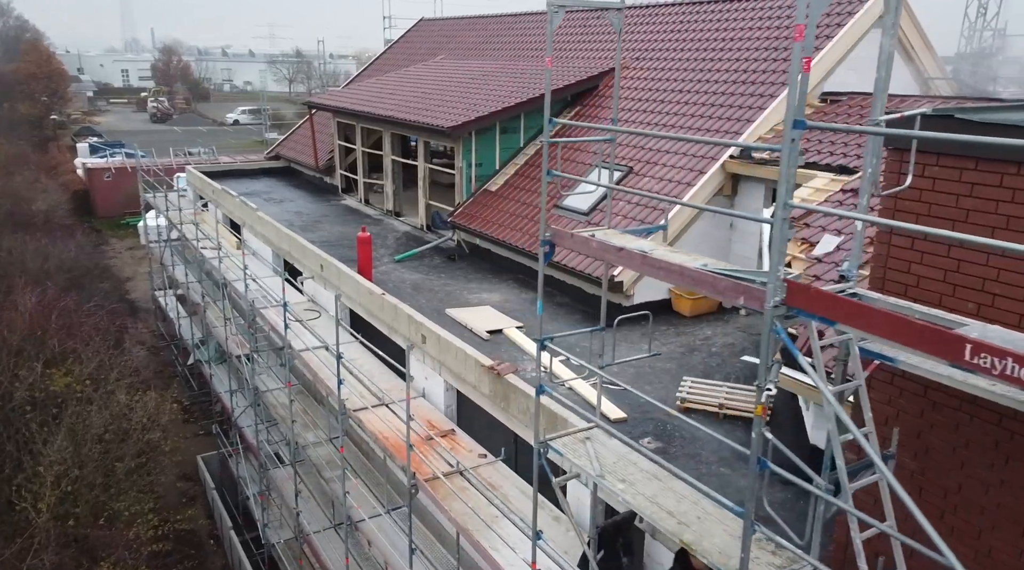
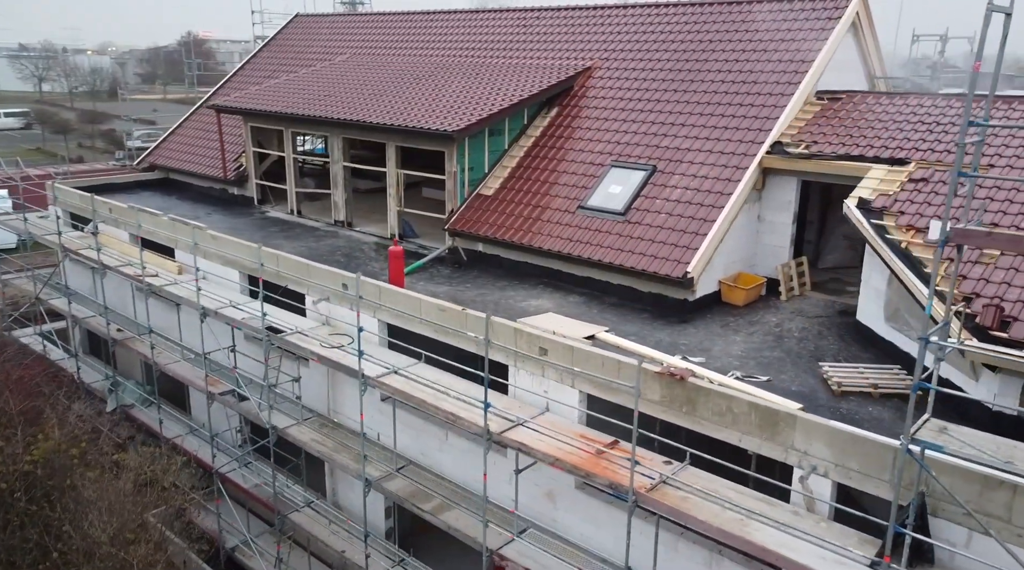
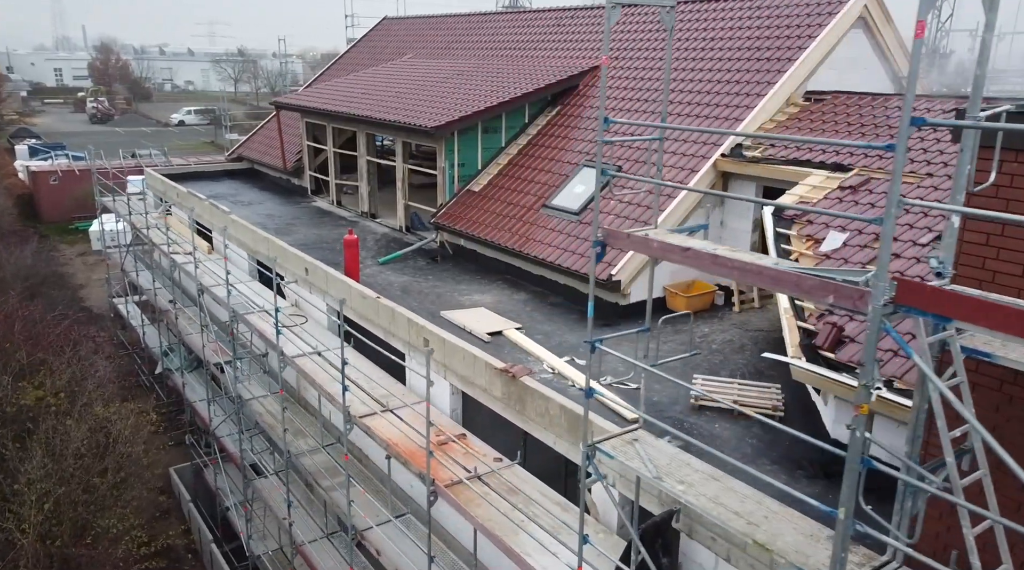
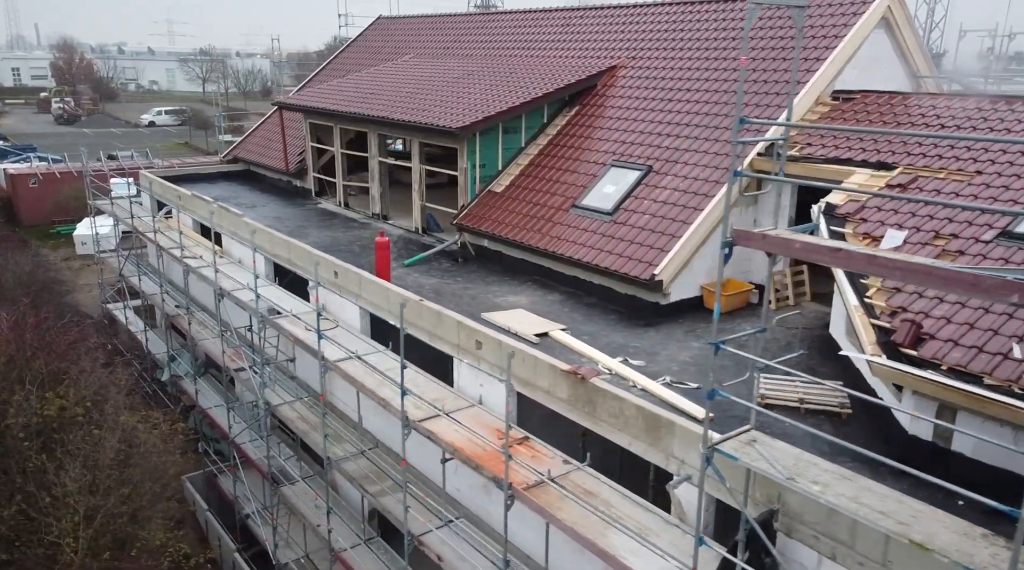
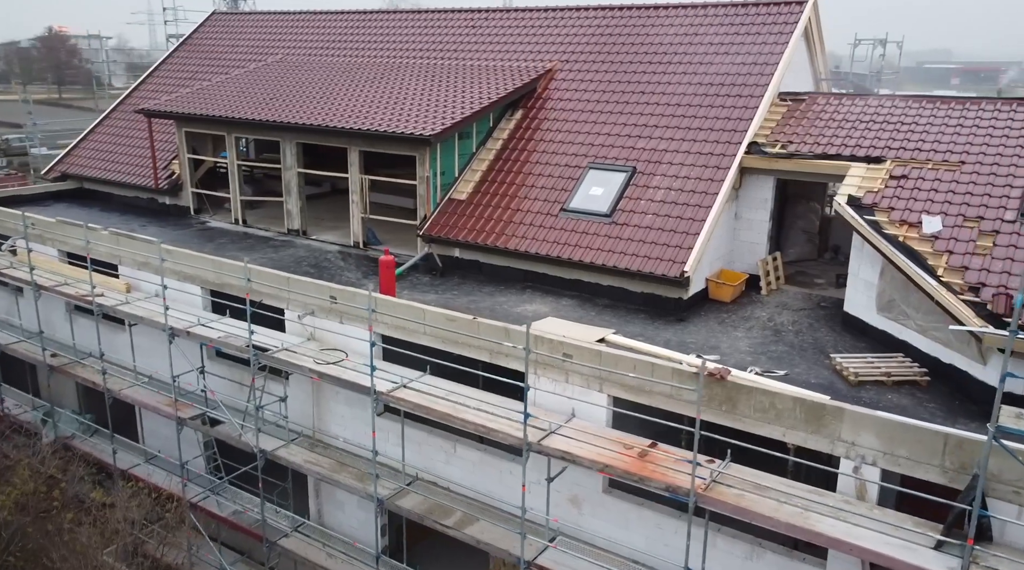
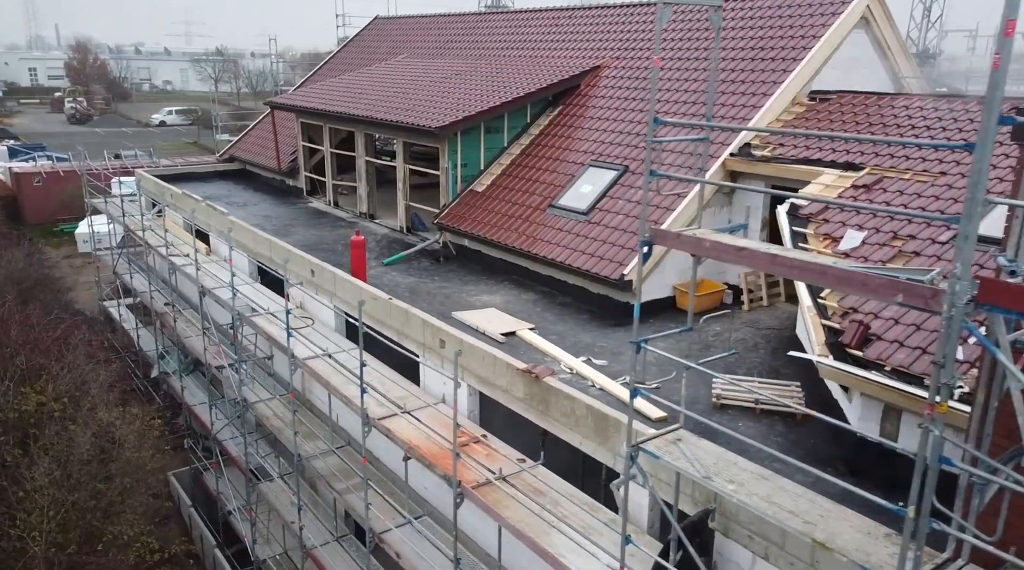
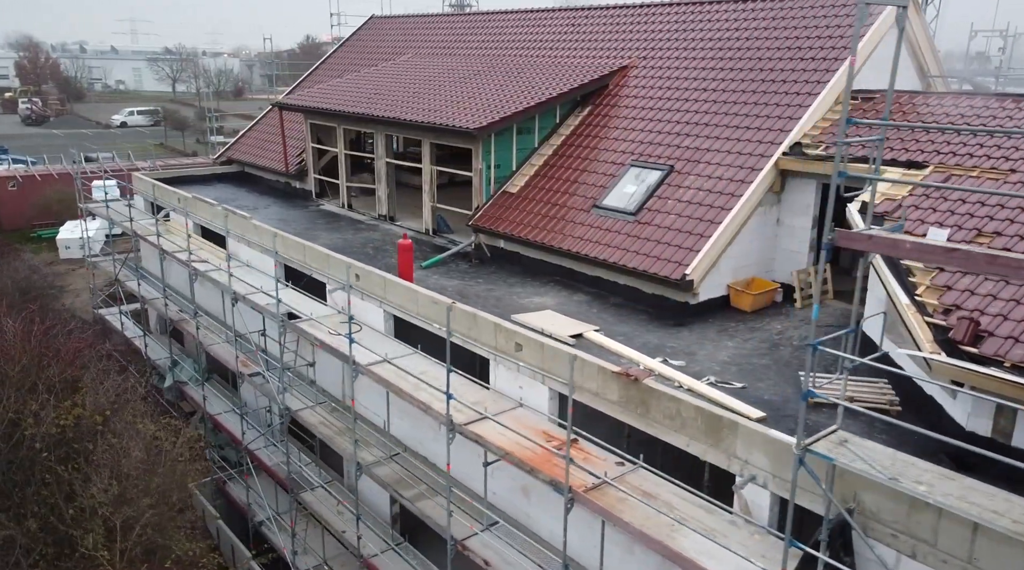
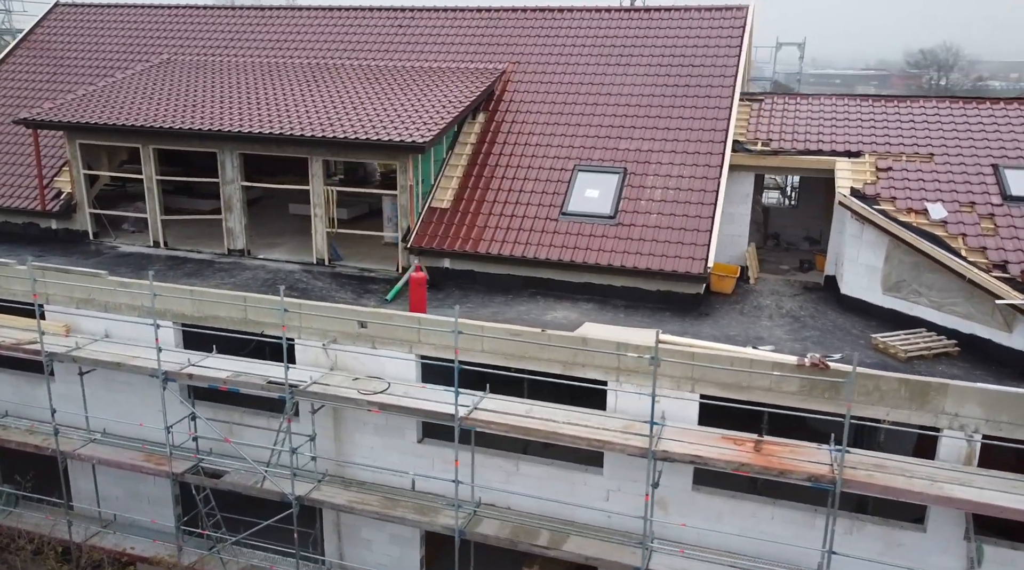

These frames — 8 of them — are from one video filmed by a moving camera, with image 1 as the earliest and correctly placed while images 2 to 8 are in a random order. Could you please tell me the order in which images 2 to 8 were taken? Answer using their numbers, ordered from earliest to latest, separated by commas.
3, 6, 4, 7, 2, 5, 8
